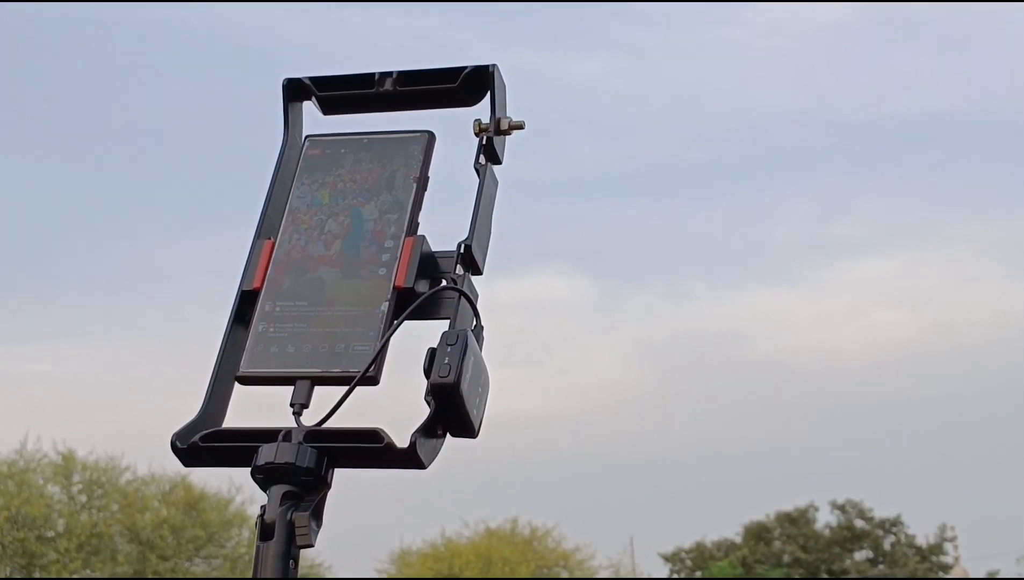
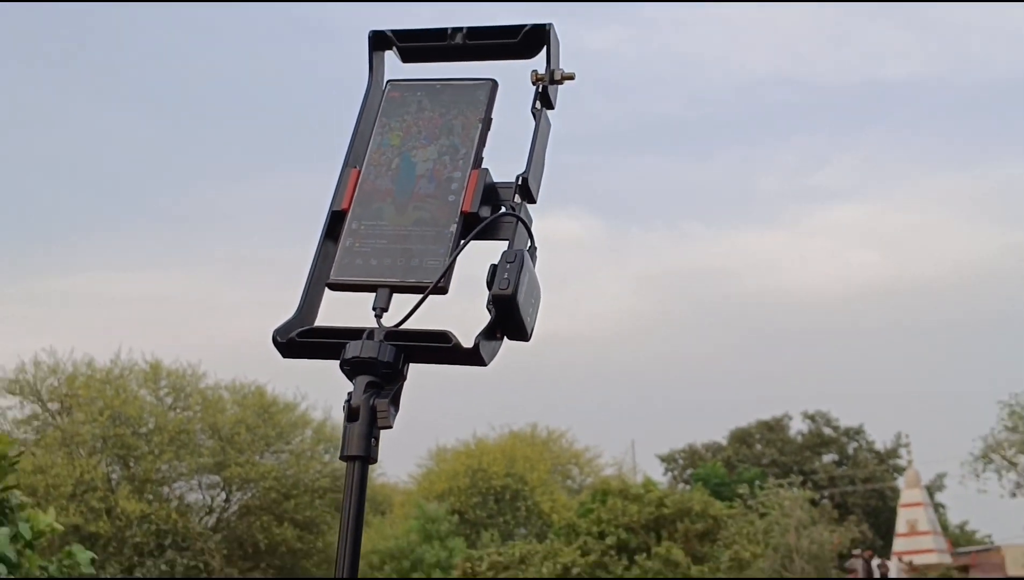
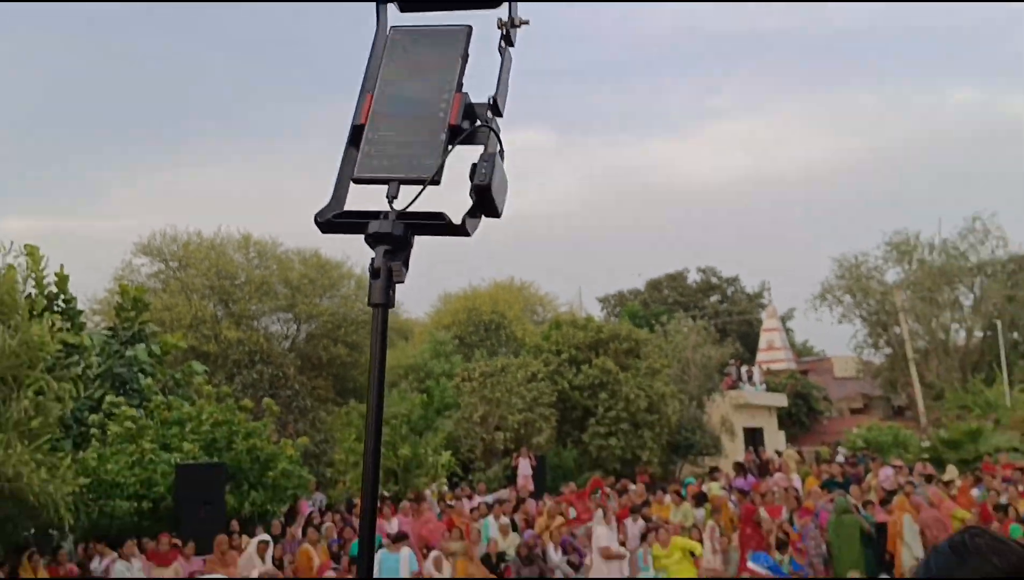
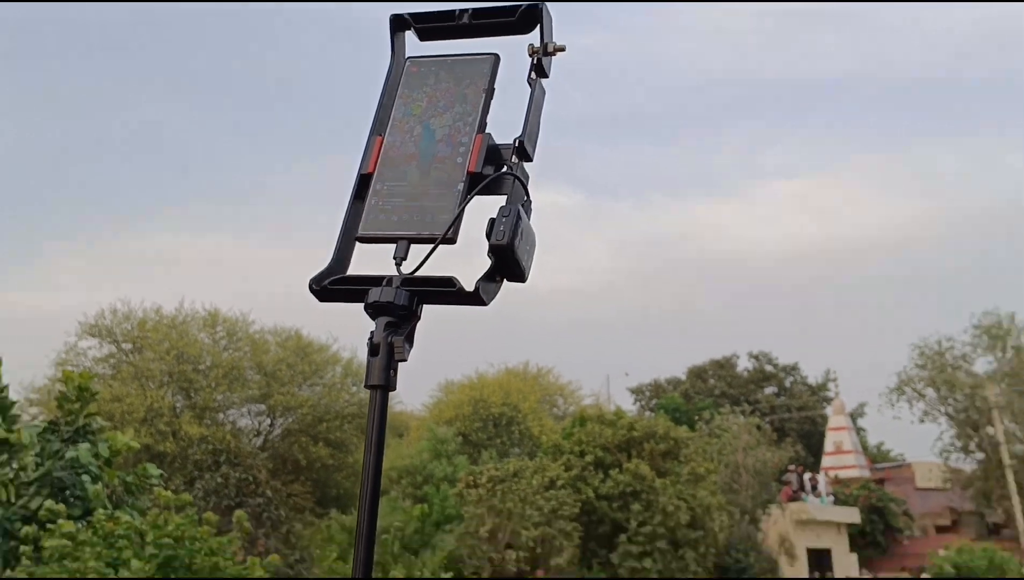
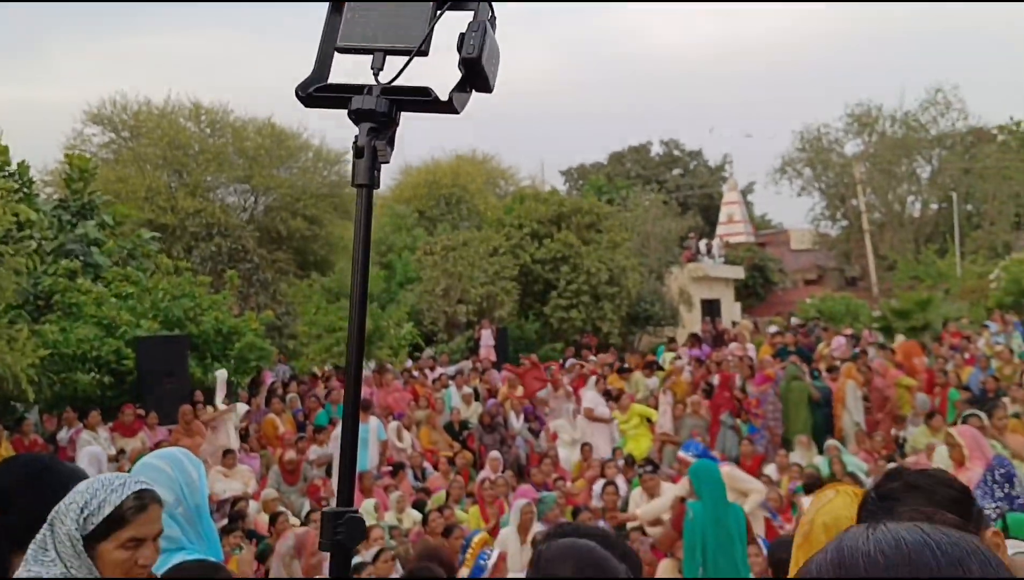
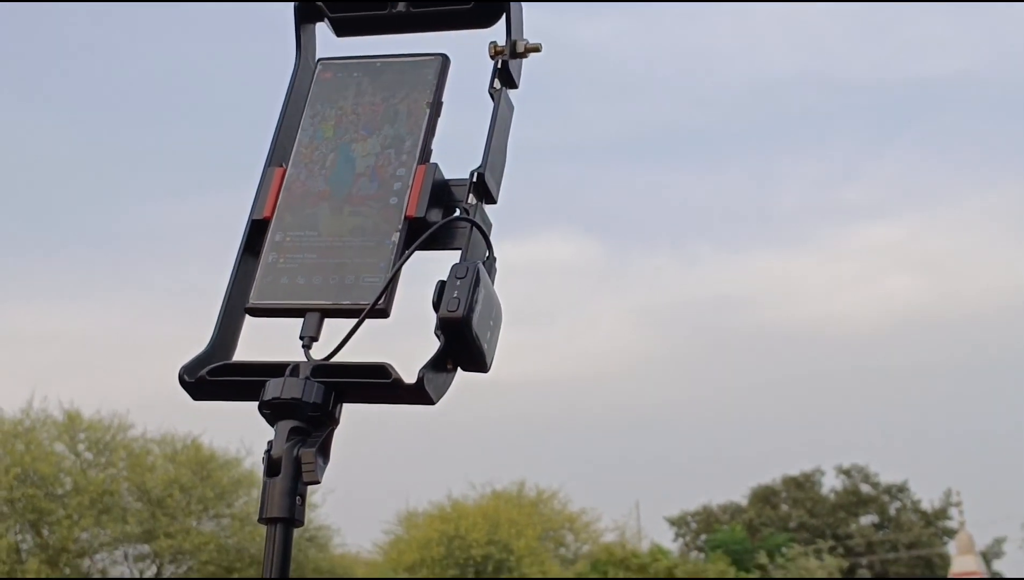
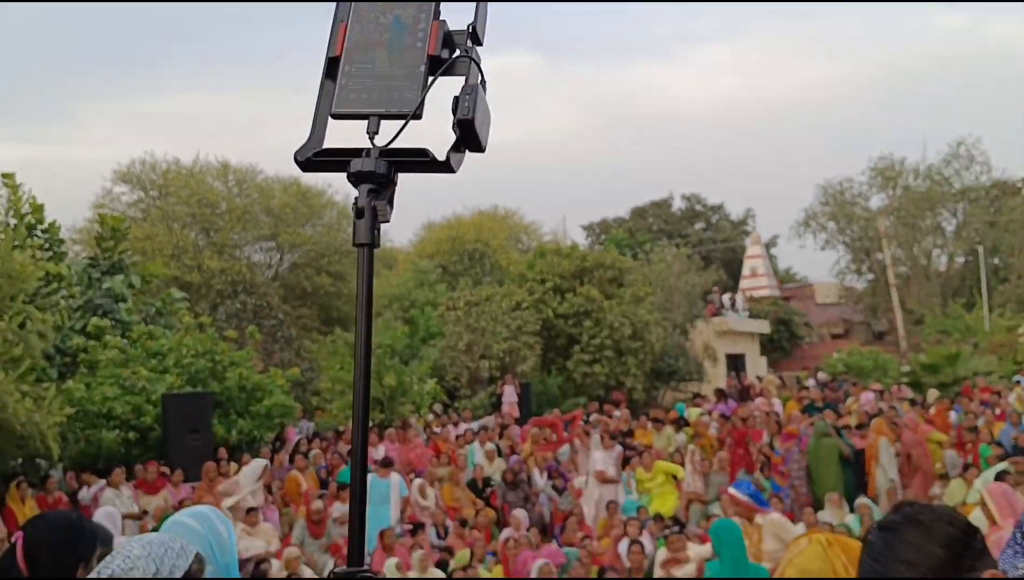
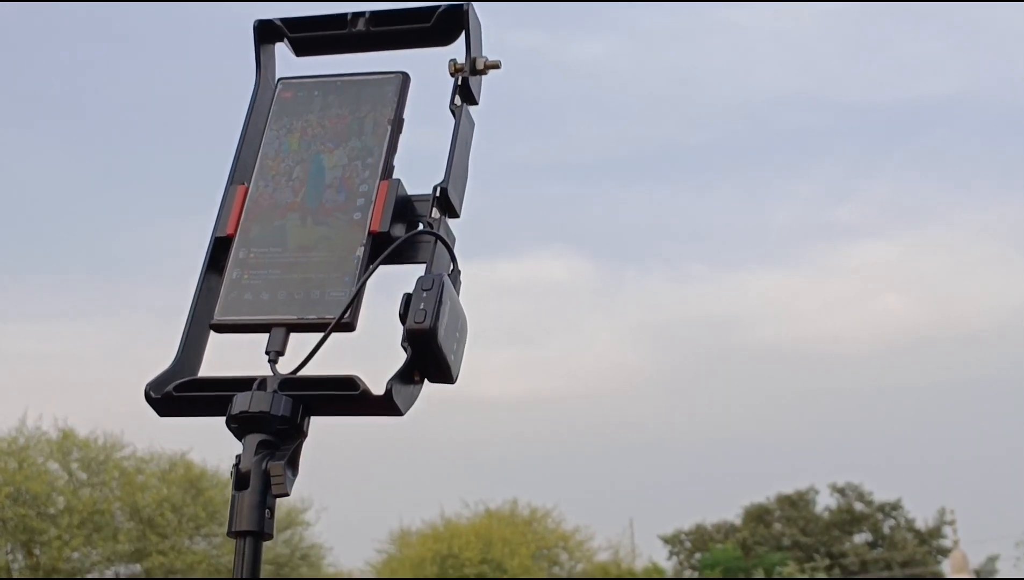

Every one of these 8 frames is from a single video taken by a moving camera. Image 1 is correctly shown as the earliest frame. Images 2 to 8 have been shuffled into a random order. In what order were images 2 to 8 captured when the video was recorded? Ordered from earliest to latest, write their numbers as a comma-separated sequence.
8, 6, 2, 4, 3, 7, 5
